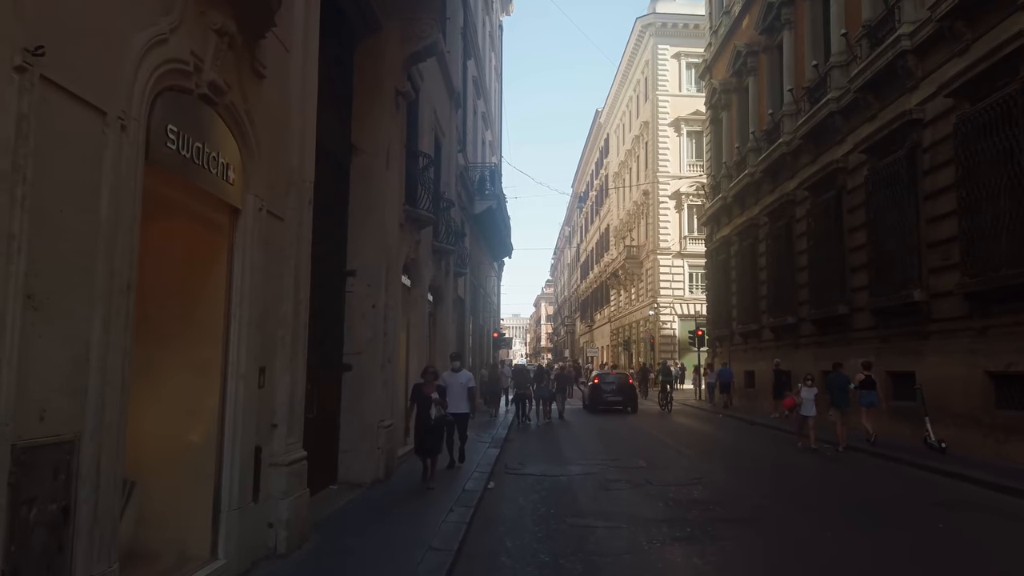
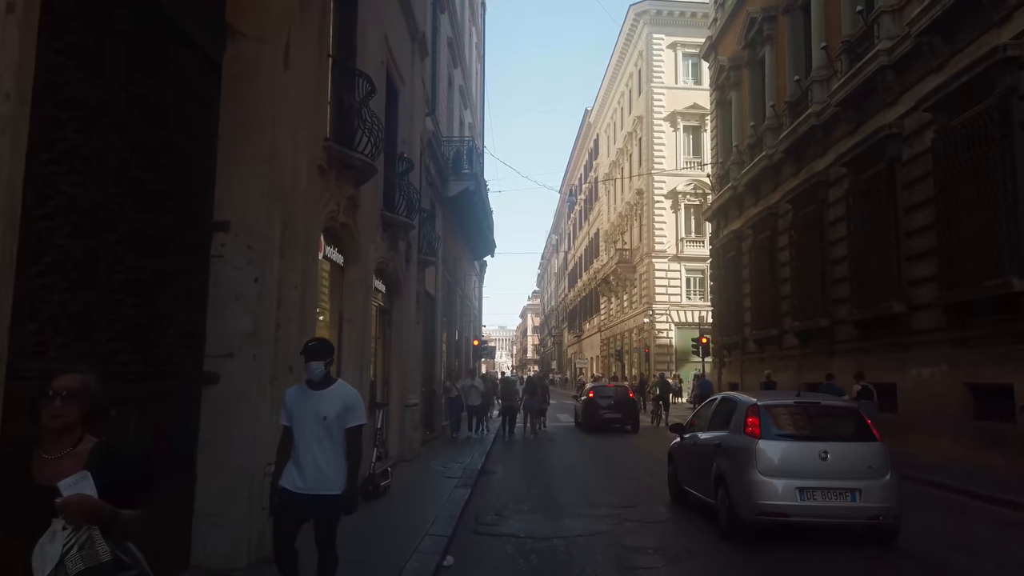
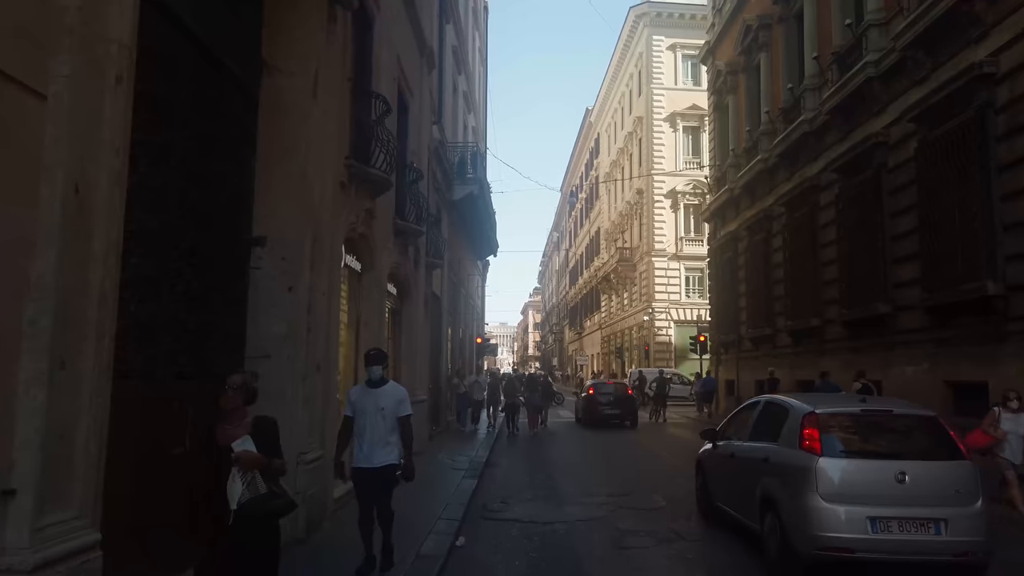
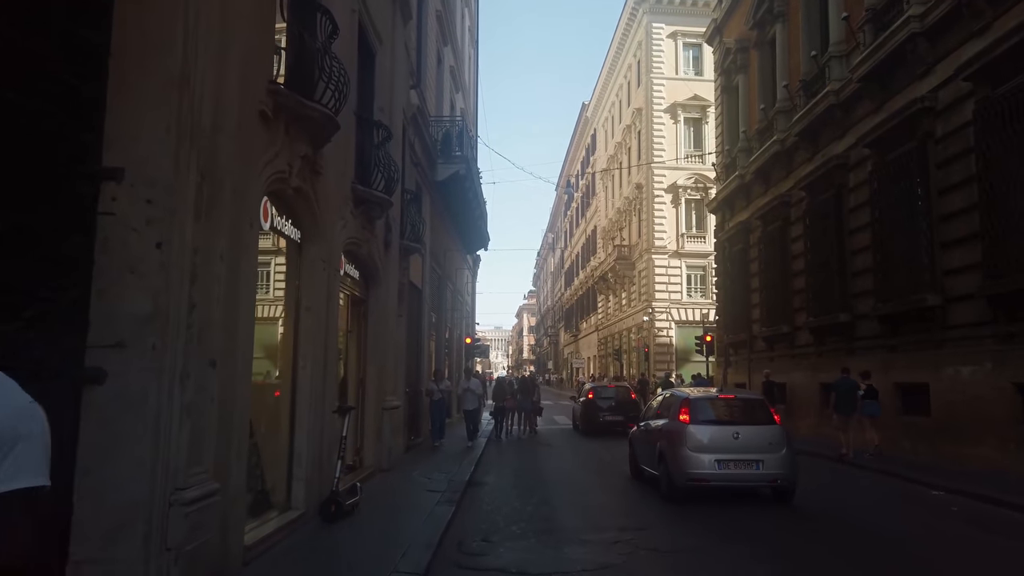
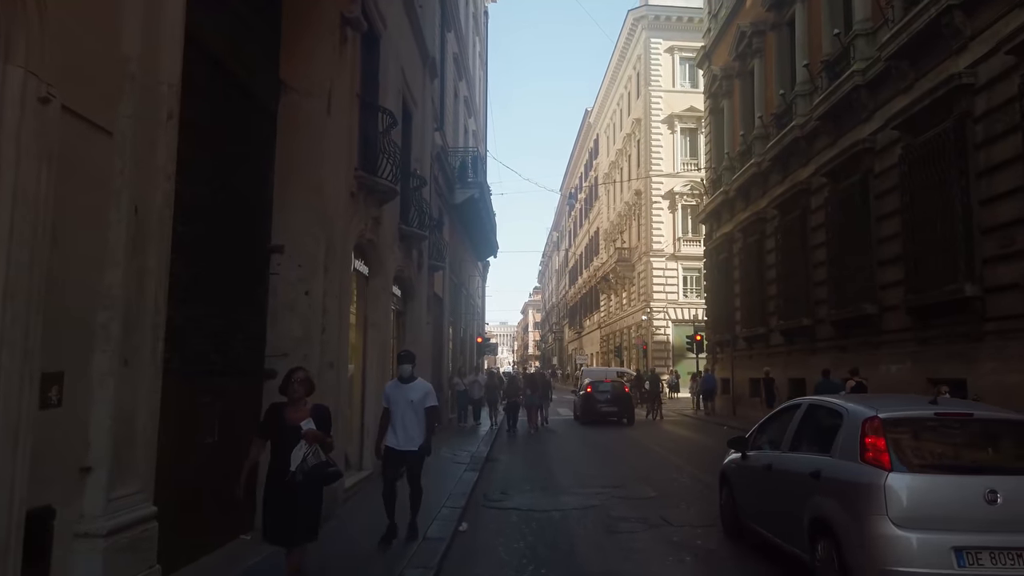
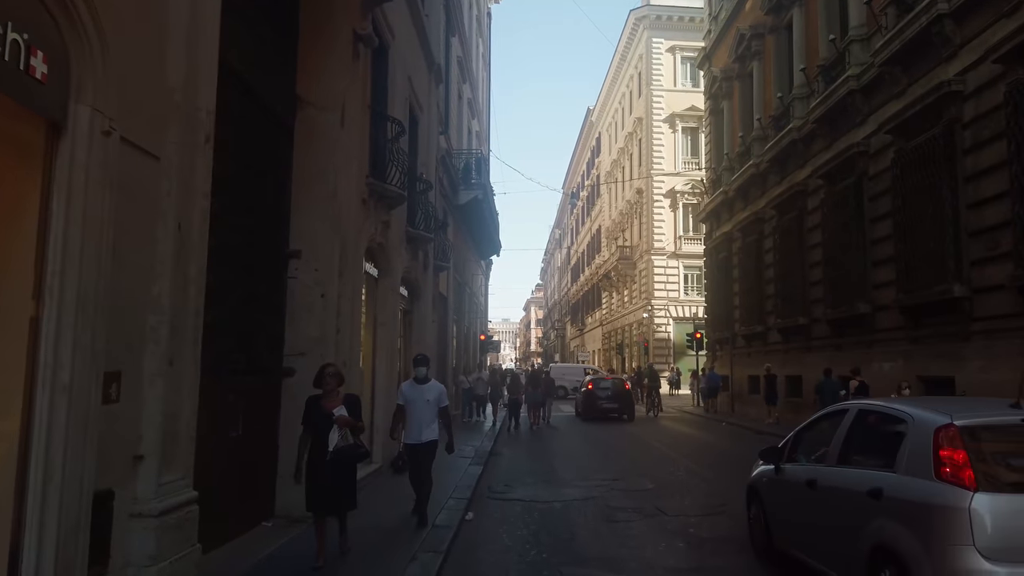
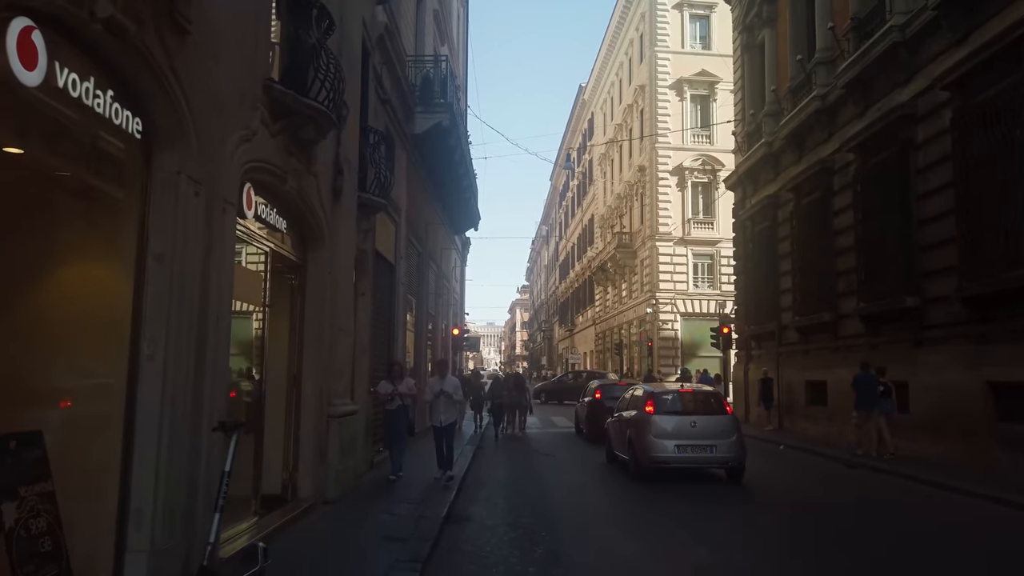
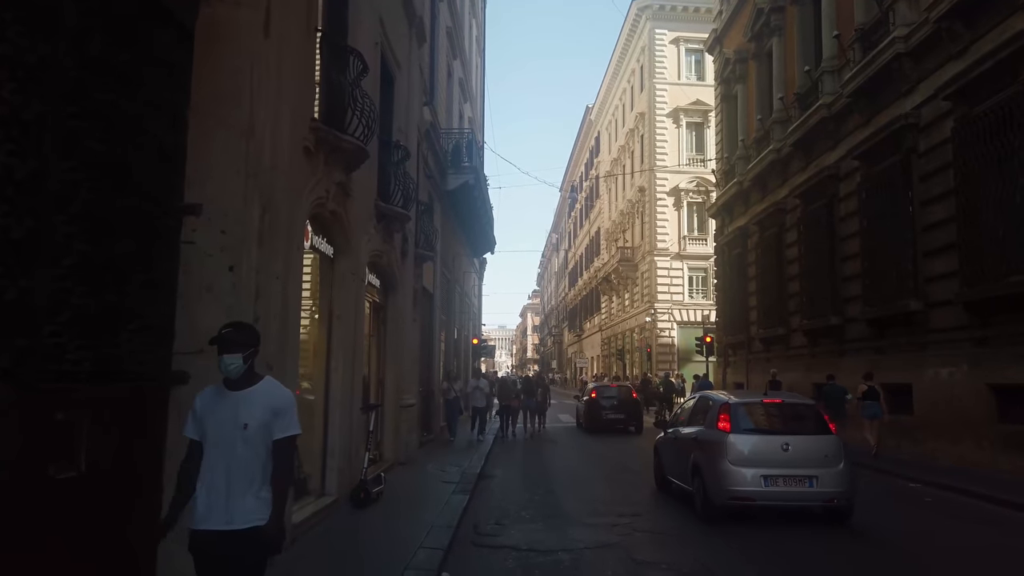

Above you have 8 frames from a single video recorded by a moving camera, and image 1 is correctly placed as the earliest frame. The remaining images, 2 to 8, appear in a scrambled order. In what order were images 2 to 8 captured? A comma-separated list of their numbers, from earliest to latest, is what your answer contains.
6, 5, 3, 2, 8, 4, 7
